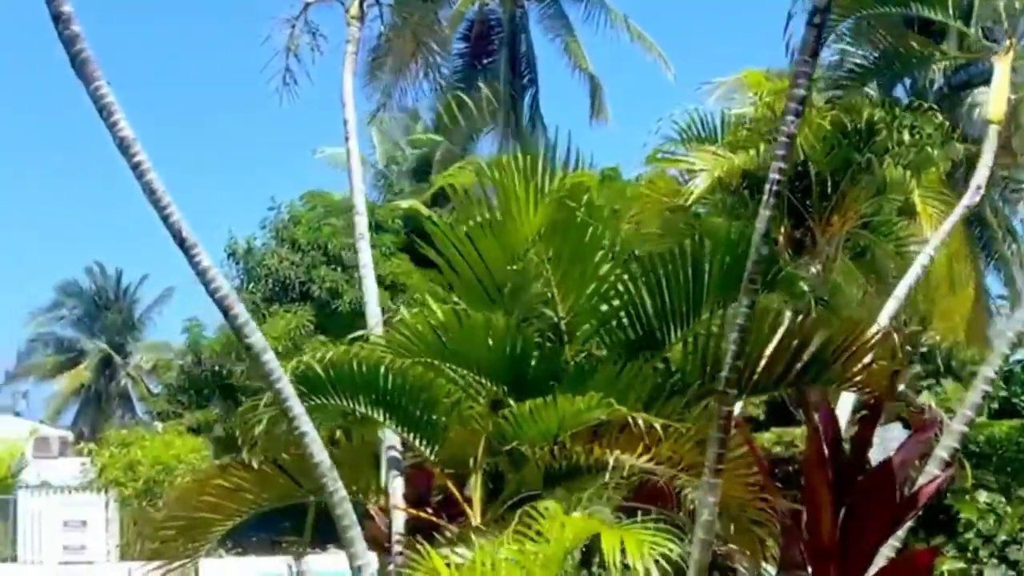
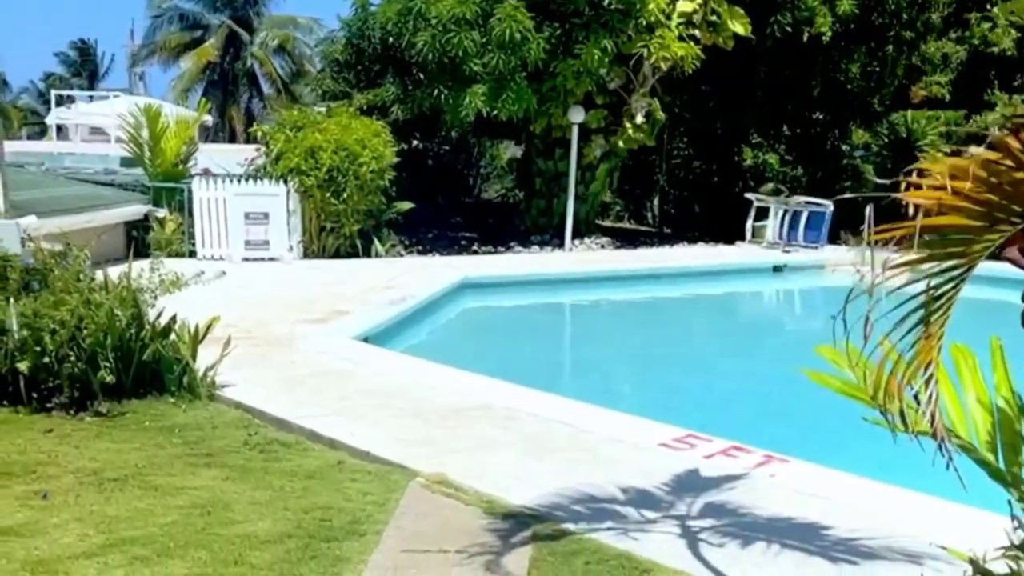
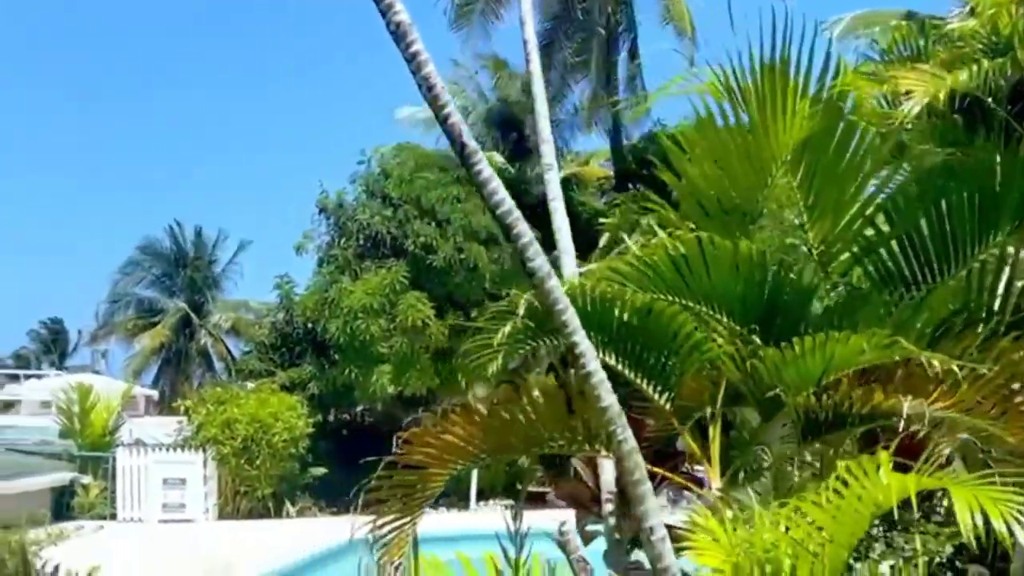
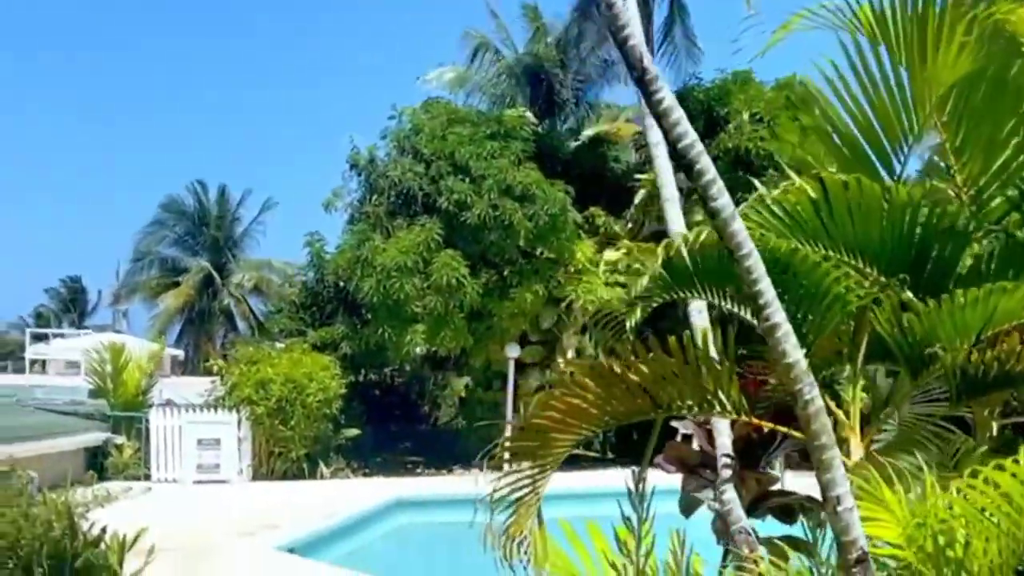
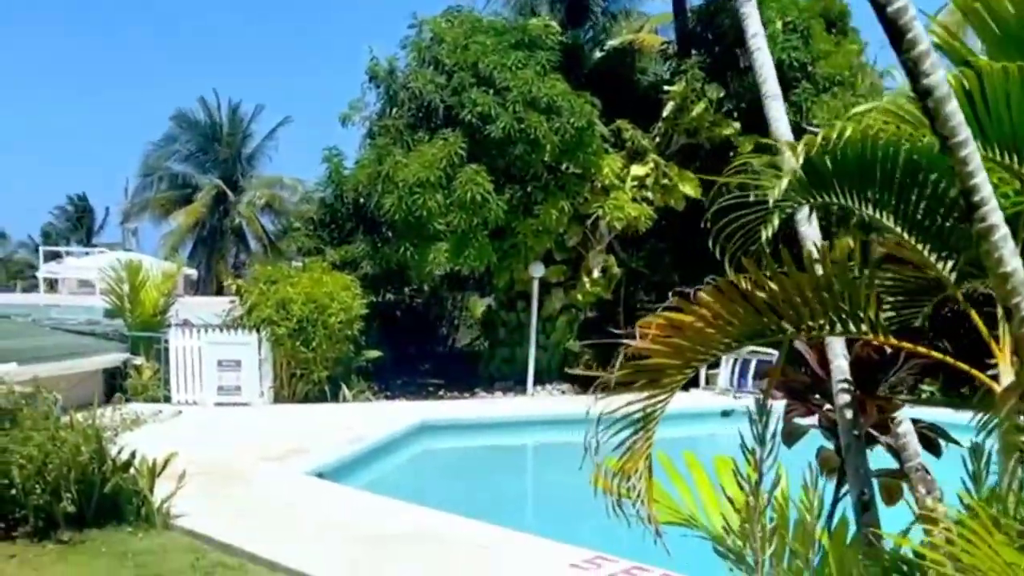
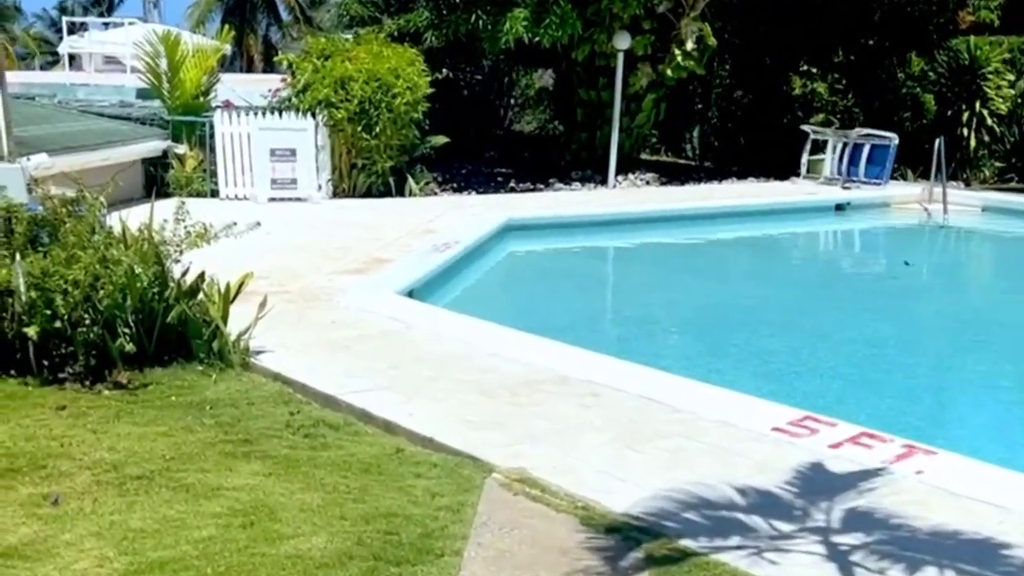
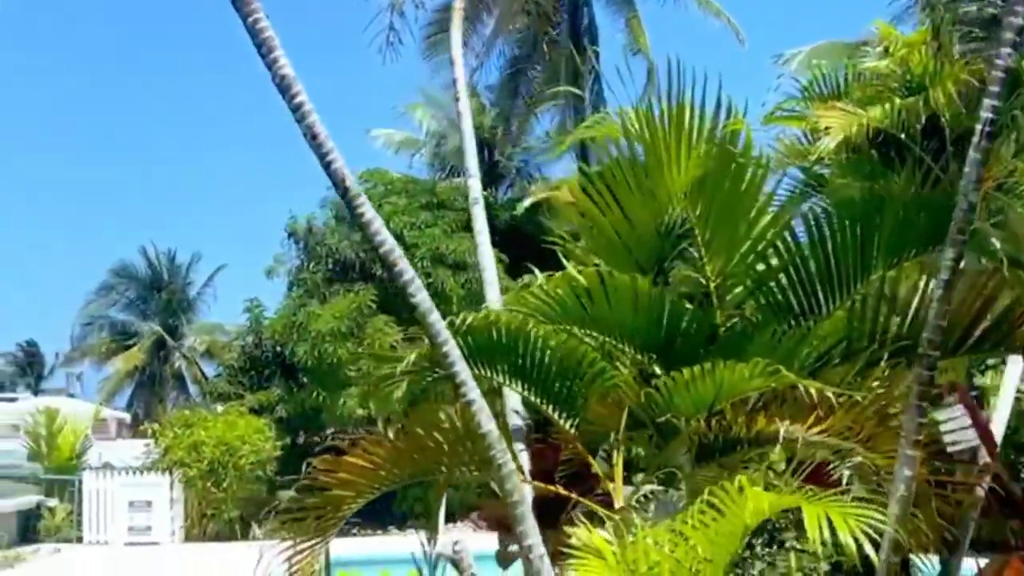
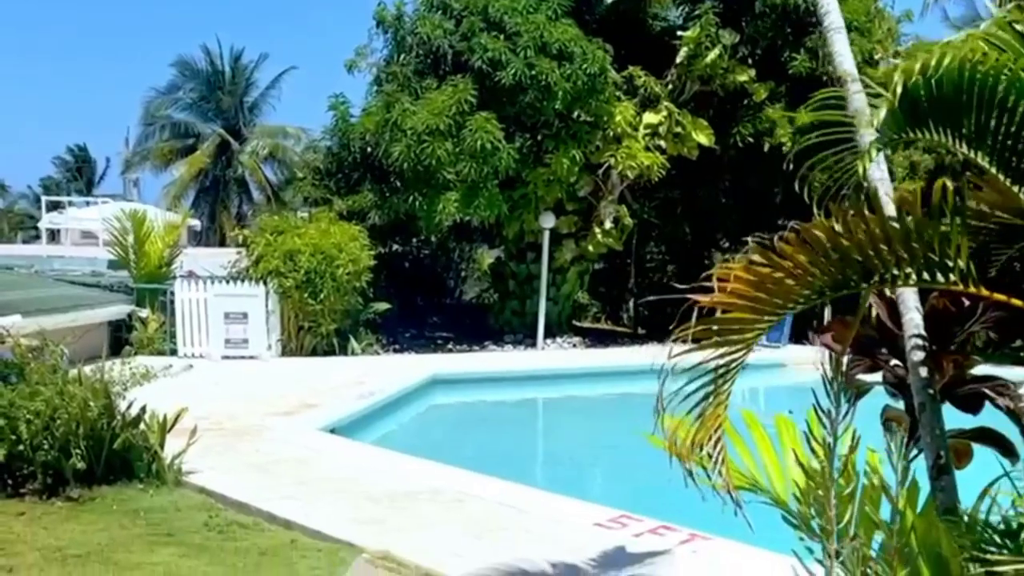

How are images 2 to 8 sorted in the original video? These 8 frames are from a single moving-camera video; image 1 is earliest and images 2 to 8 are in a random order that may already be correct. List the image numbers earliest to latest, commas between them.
7, 3, 4, 5, 8, 2, 6
